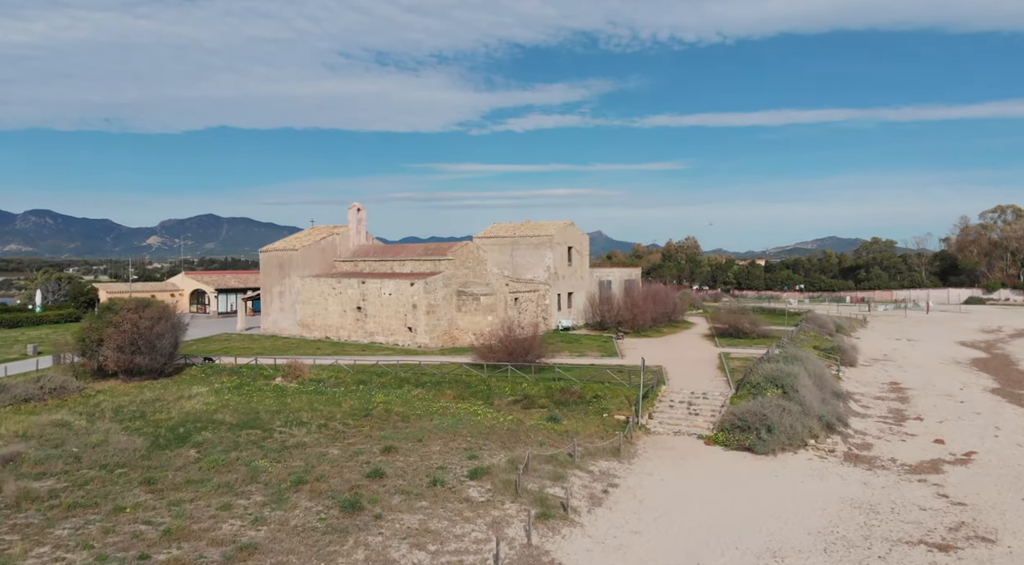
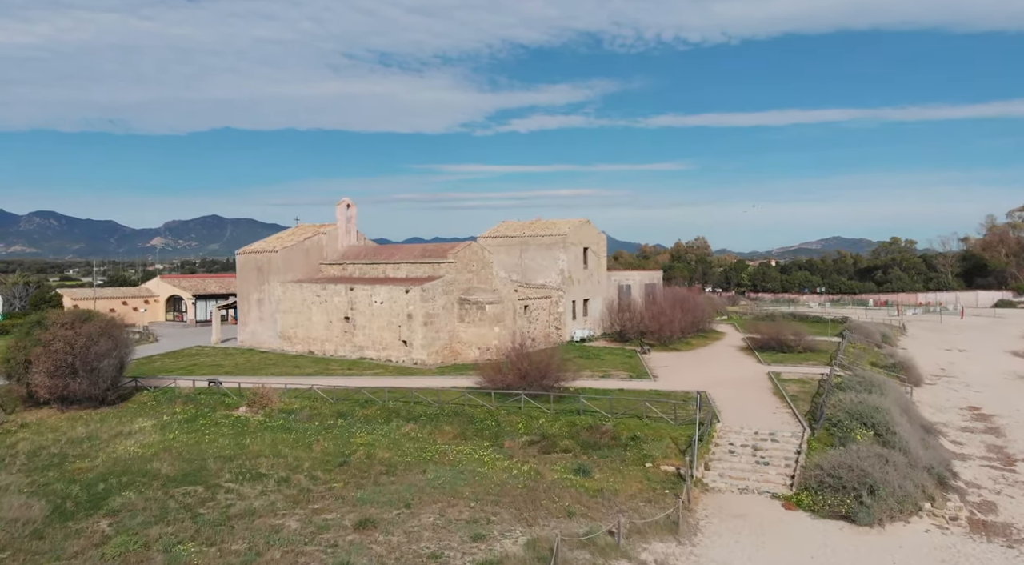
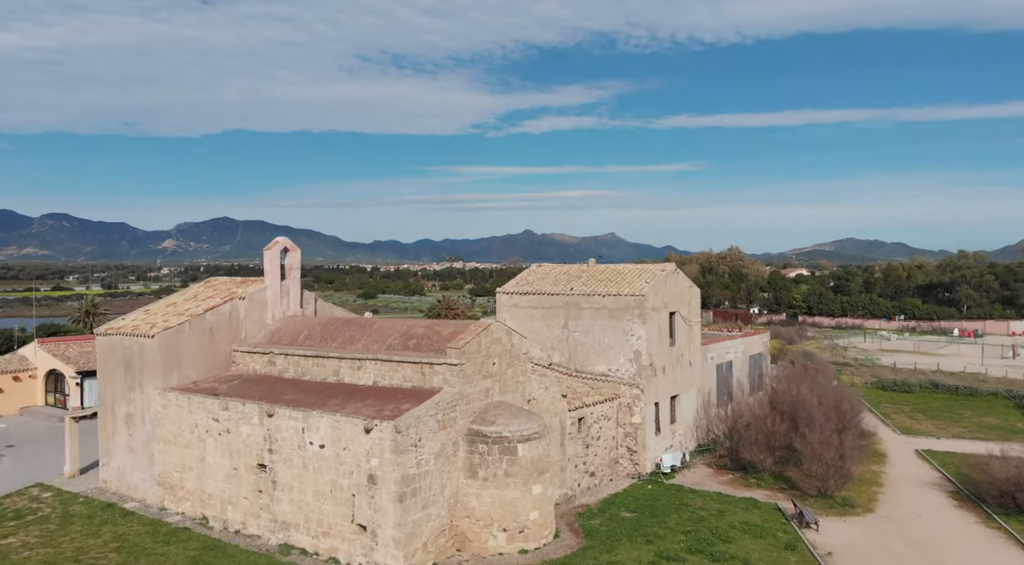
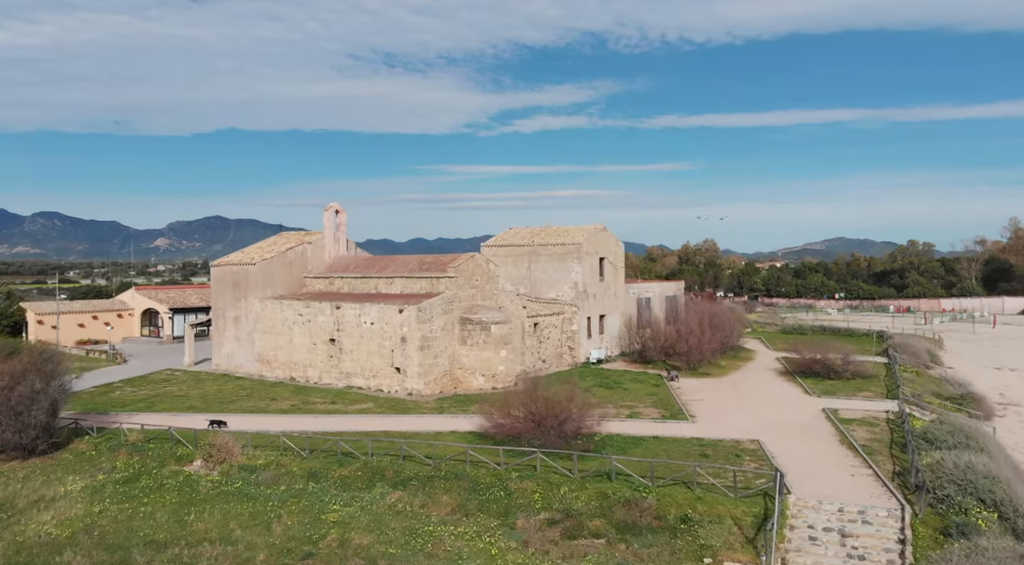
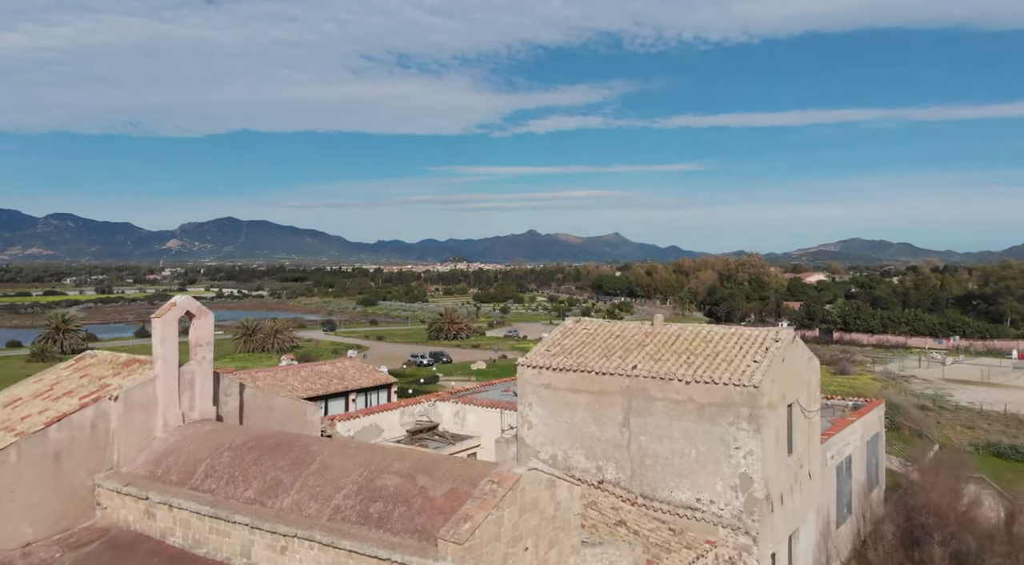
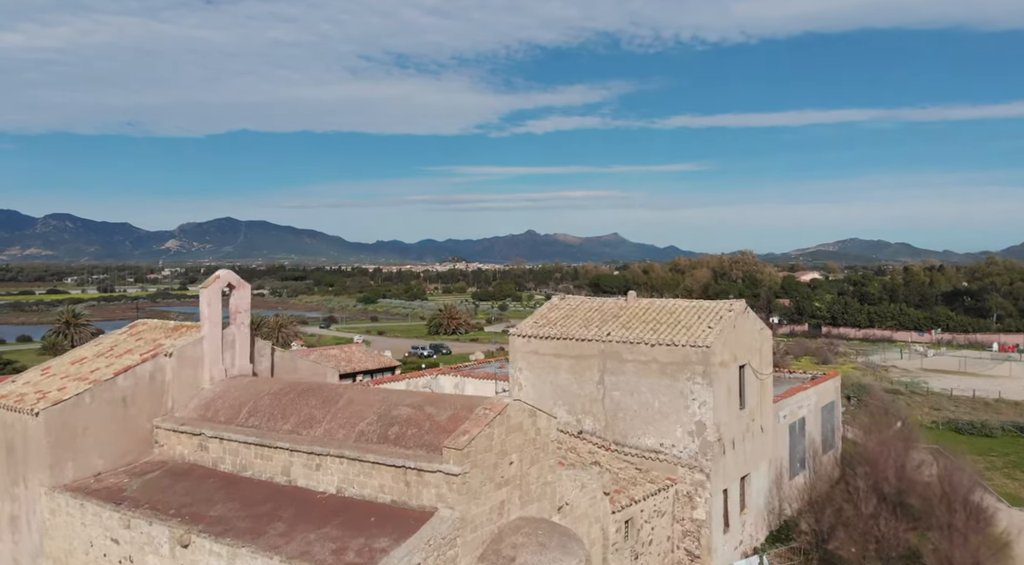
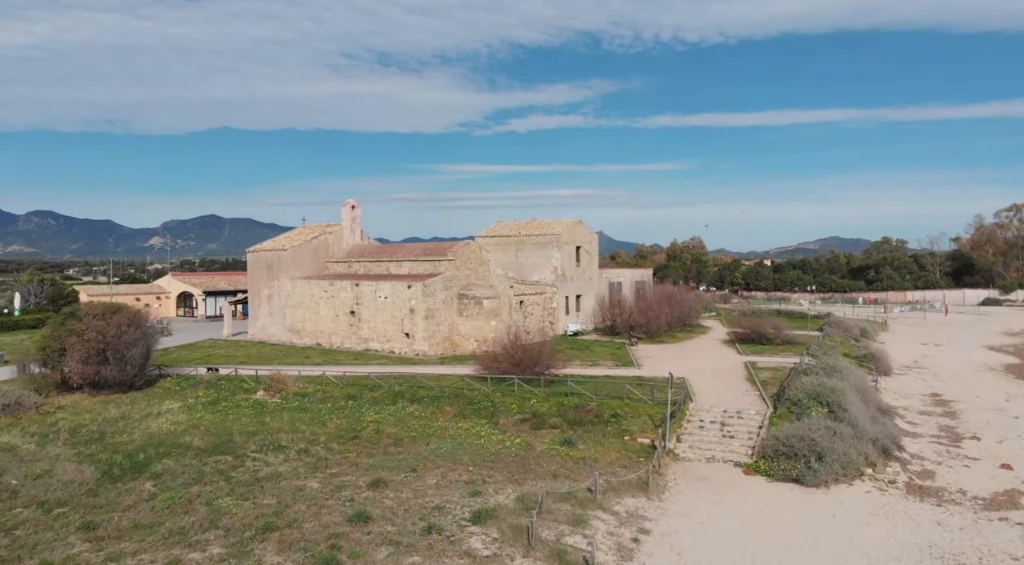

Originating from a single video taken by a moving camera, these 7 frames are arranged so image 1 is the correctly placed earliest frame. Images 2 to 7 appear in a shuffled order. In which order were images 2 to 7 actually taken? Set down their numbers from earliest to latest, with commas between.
7, 2, 4, 3, 6, 5
